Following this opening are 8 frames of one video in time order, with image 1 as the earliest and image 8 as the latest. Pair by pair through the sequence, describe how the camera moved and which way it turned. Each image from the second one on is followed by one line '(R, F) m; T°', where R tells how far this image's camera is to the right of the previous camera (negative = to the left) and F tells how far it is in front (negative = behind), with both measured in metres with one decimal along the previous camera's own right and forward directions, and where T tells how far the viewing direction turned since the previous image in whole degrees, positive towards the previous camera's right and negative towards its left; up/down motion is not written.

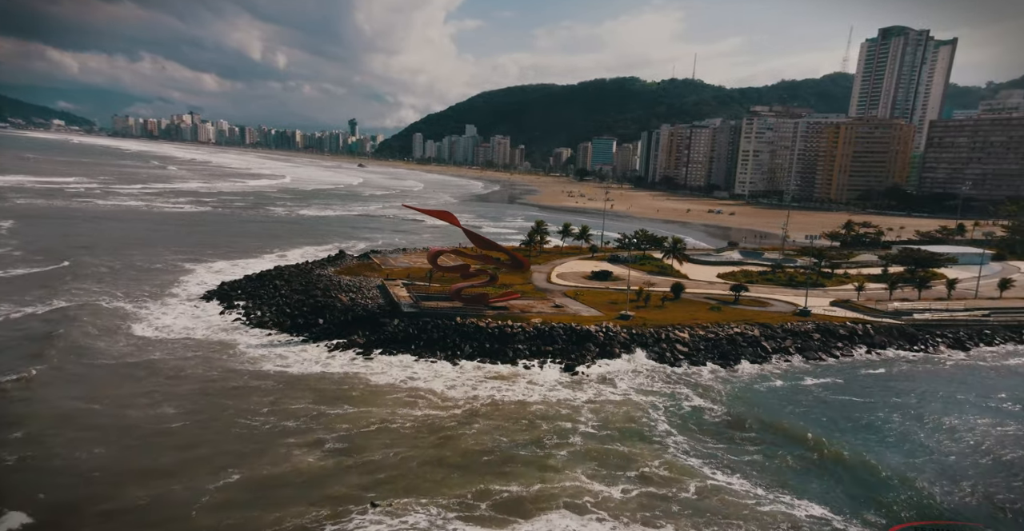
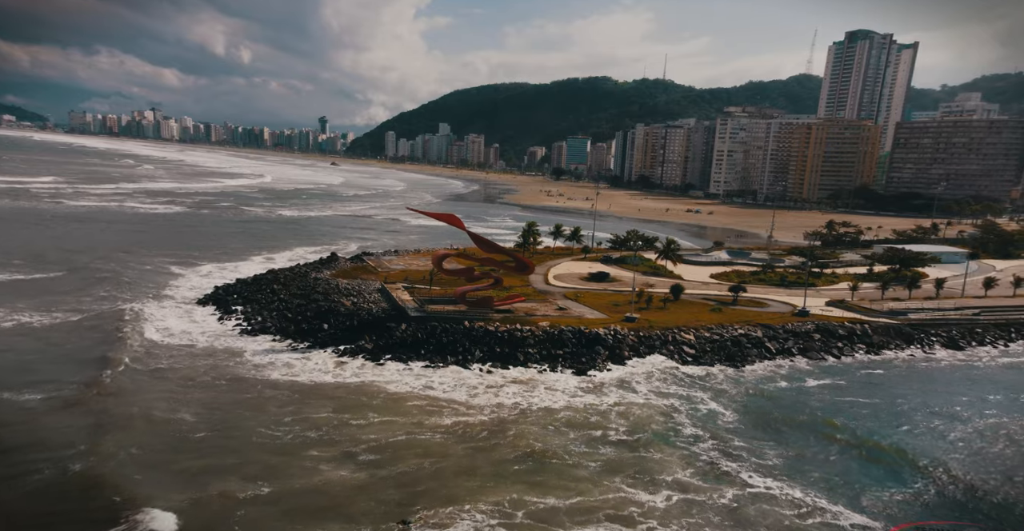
(-2.4, +0.2) m; +3°
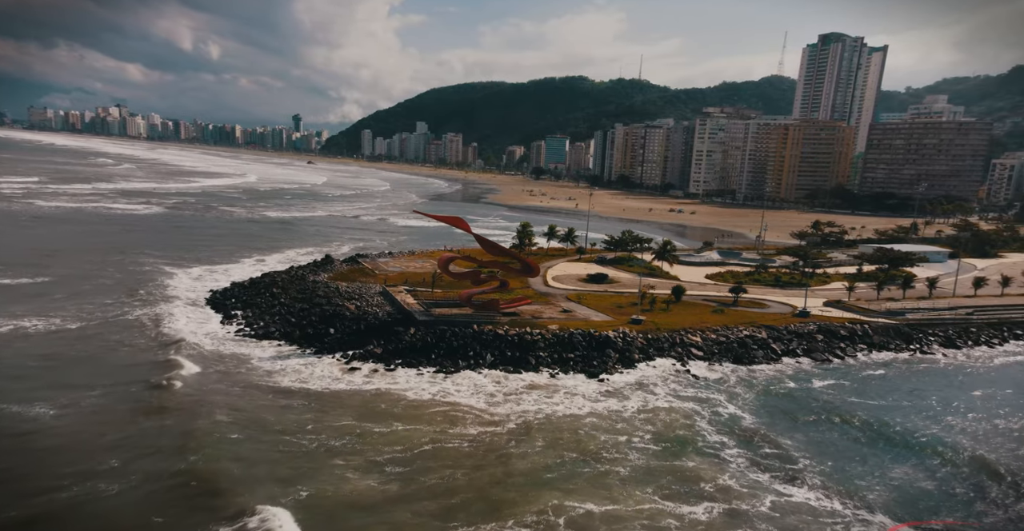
(-2.2, +0.3) m; +3°
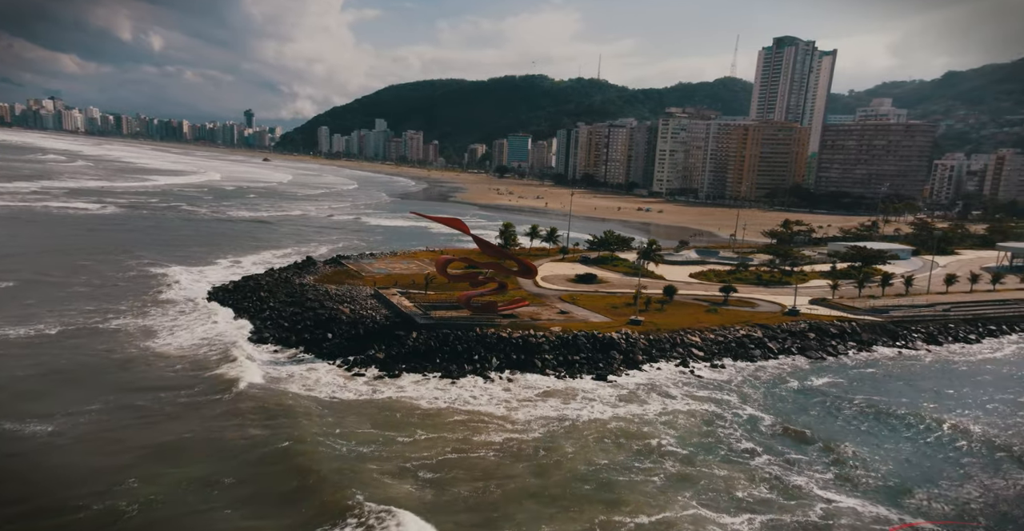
(-2.9, +0.6) m; +4°
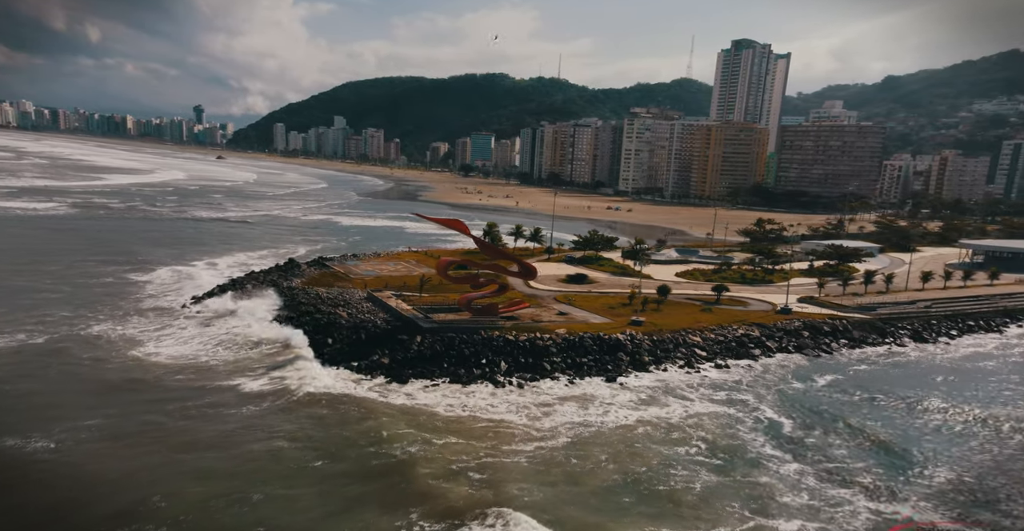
(-2.9, +0.8) m; +4°
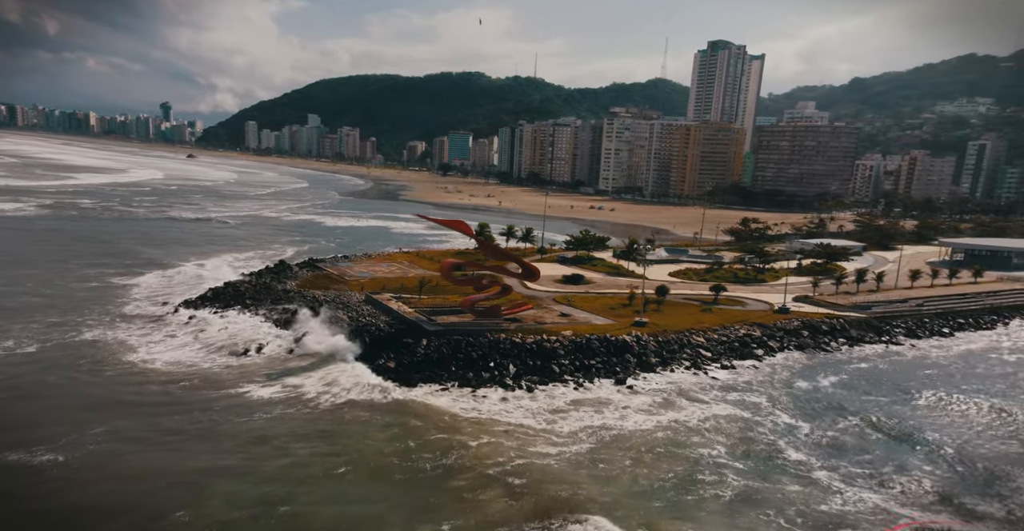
(-1.9, +0.6) m; +3°
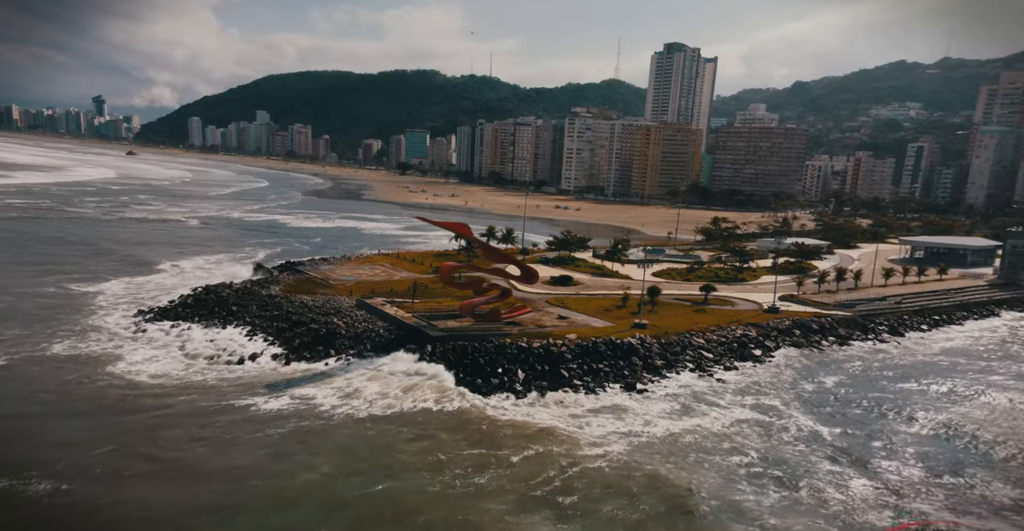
(-3.0, +1.2) m; +5°
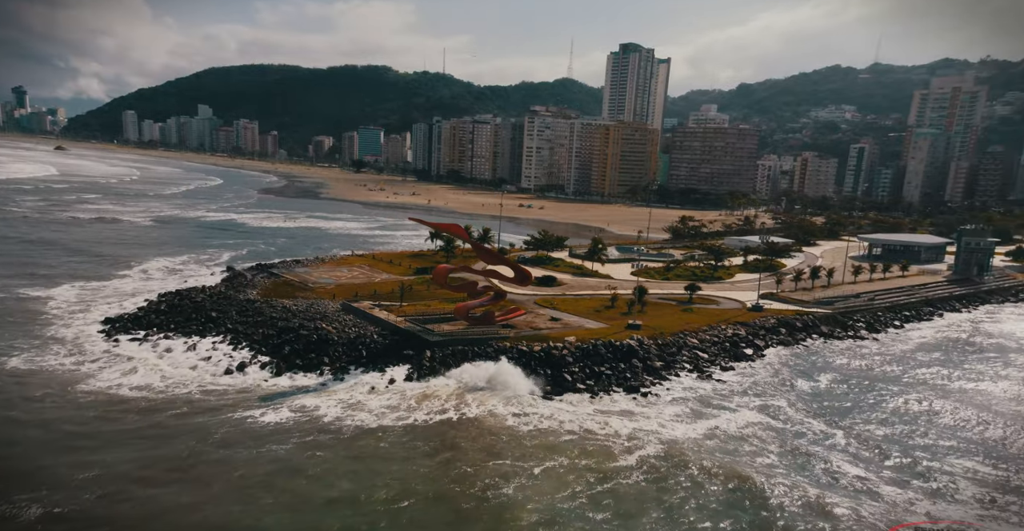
(-2.6, +1.2) m; +5°
